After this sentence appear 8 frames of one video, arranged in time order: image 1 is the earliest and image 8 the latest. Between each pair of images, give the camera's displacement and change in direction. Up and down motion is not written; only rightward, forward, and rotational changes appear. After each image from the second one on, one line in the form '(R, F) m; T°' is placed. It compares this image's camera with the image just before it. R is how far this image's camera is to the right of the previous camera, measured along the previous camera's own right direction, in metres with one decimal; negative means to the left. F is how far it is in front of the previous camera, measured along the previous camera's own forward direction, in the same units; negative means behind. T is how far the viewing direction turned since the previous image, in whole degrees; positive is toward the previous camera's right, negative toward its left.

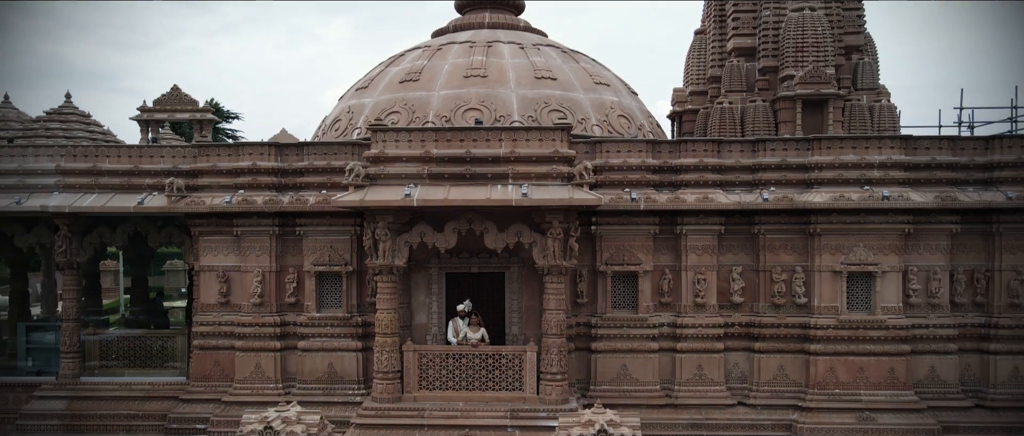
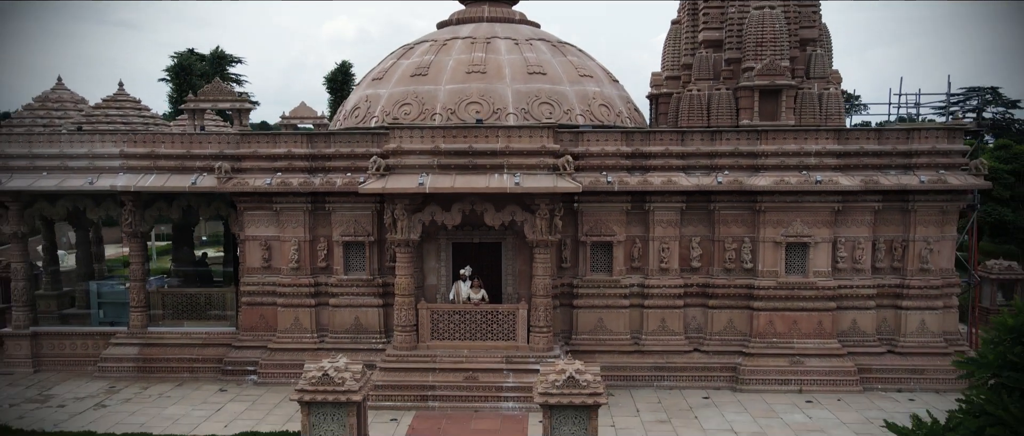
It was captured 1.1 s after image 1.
(+0.1, -2.0) m; 0°
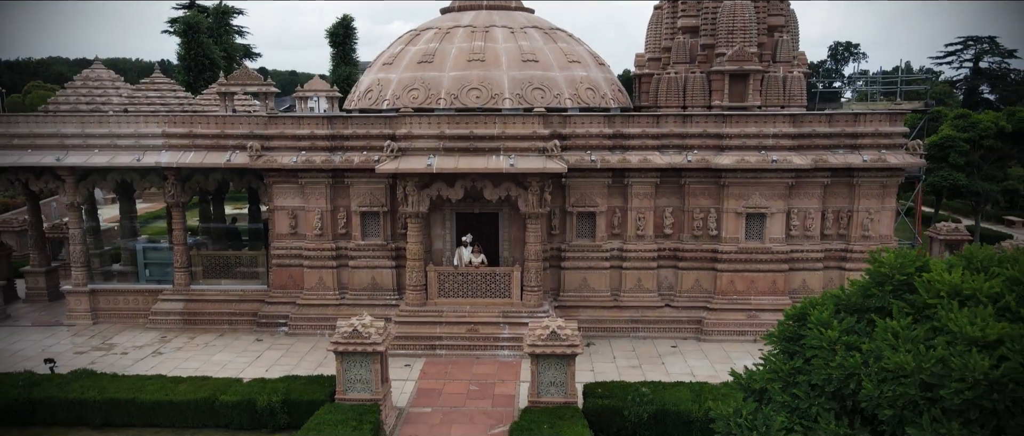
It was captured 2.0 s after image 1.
(+0.1, -1.8) m; 0°
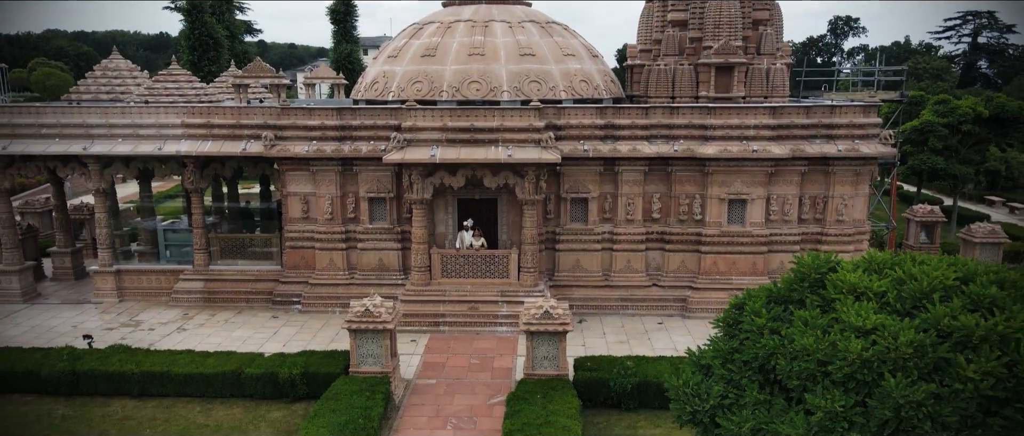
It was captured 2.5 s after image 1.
(0.0, -1.0) m; 0°
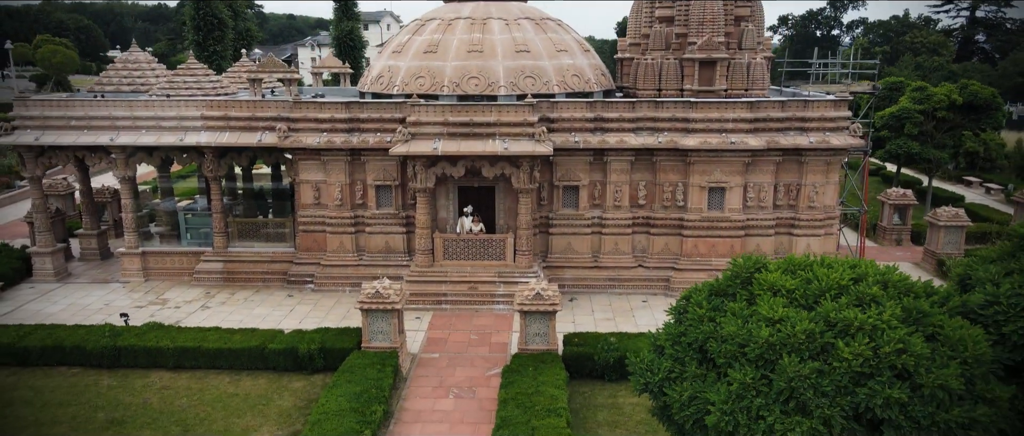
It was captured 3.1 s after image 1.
(+0.1, -1.3) m; 0°
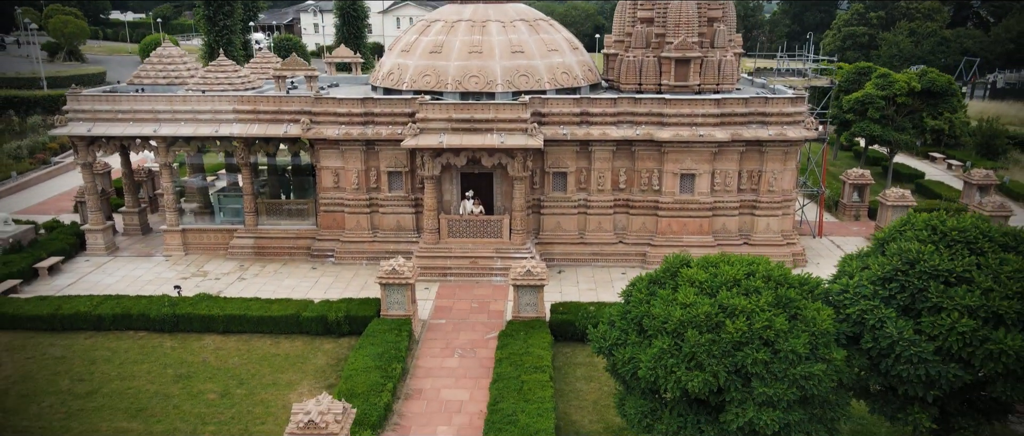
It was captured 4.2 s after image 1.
(+0.1, -2.4) m; 0°
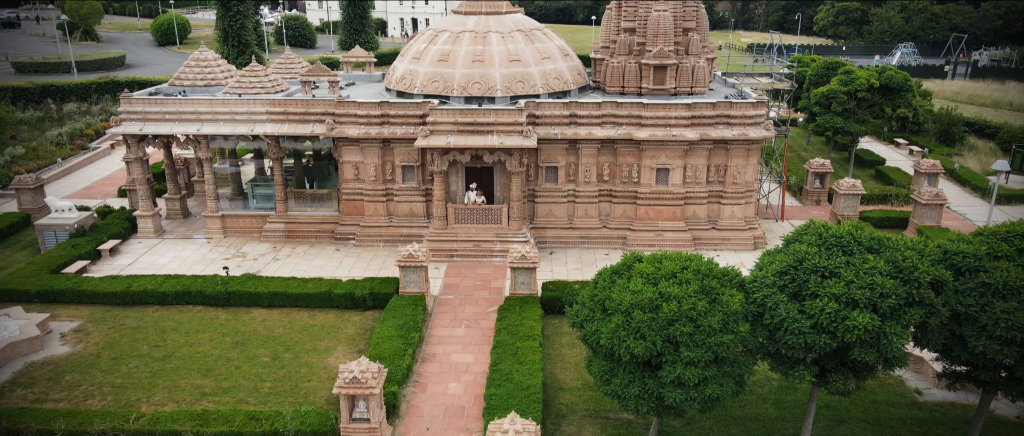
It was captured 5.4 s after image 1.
(+0.1, -2.9) m; 0°
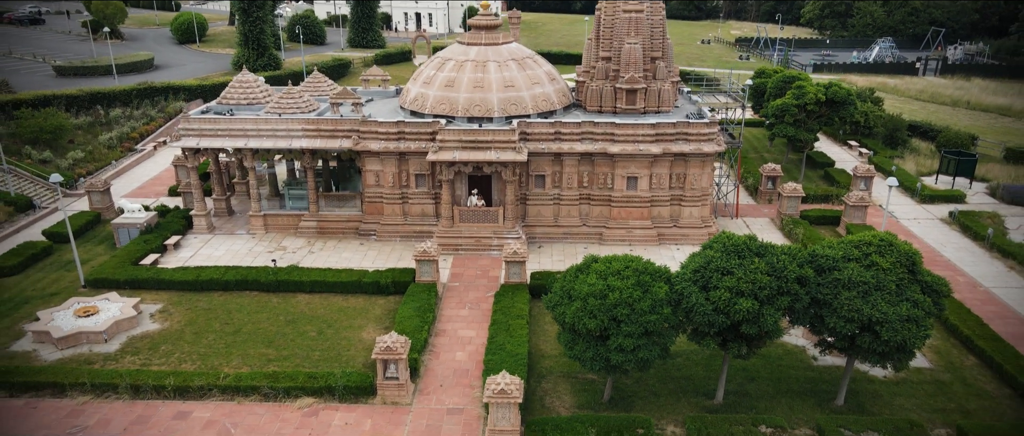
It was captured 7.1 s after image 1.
(+0.2, -4.5) m; 0°
